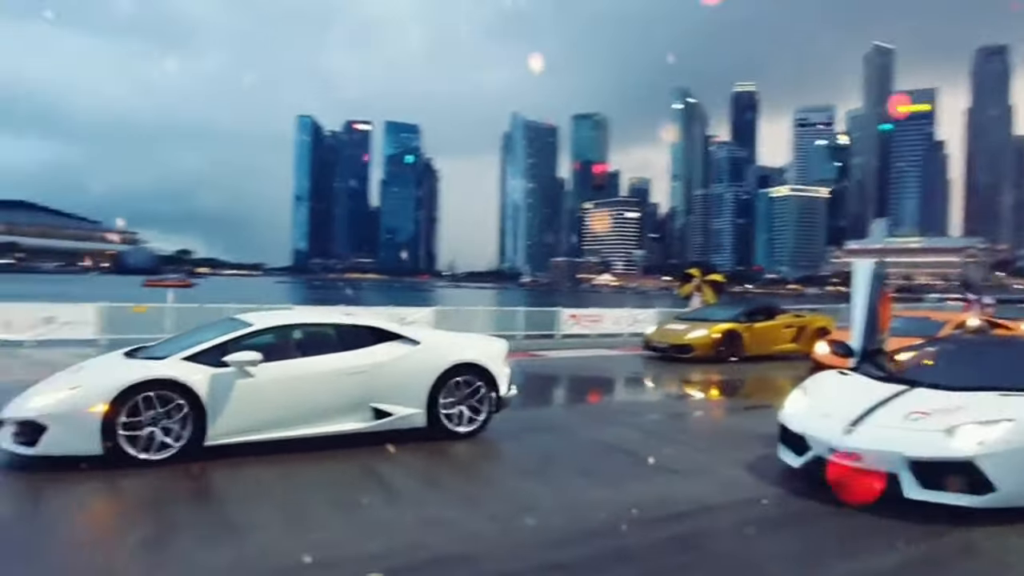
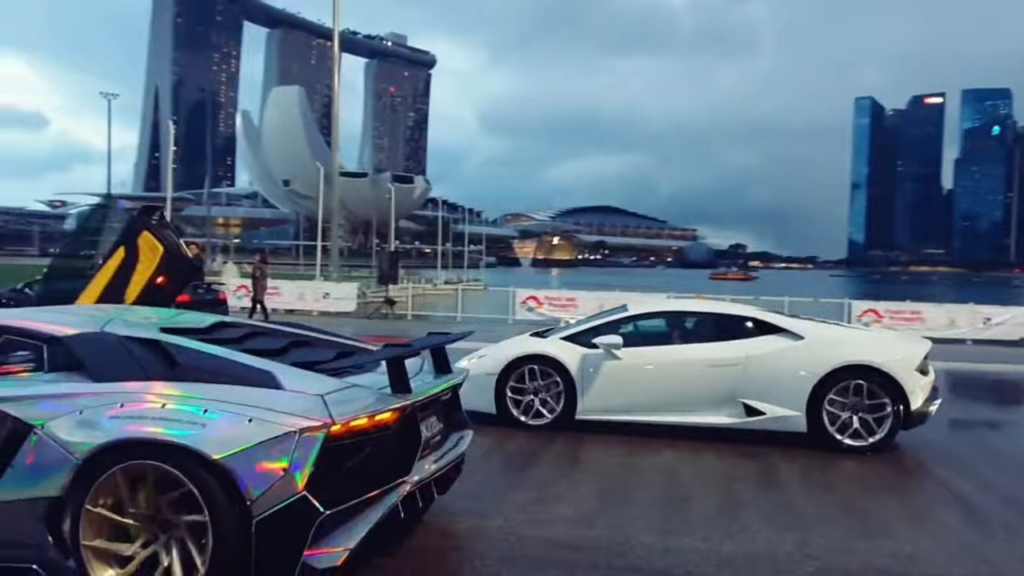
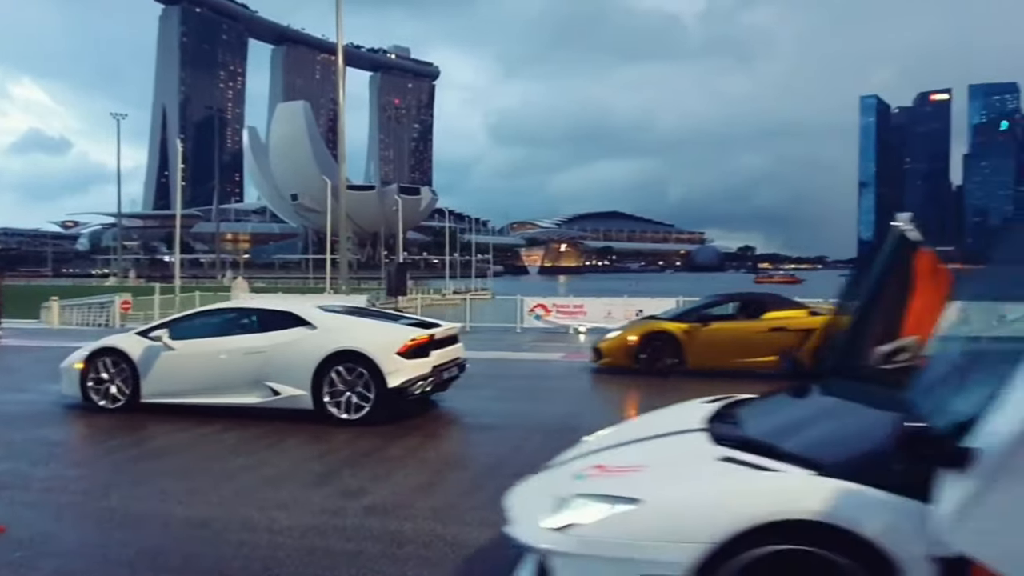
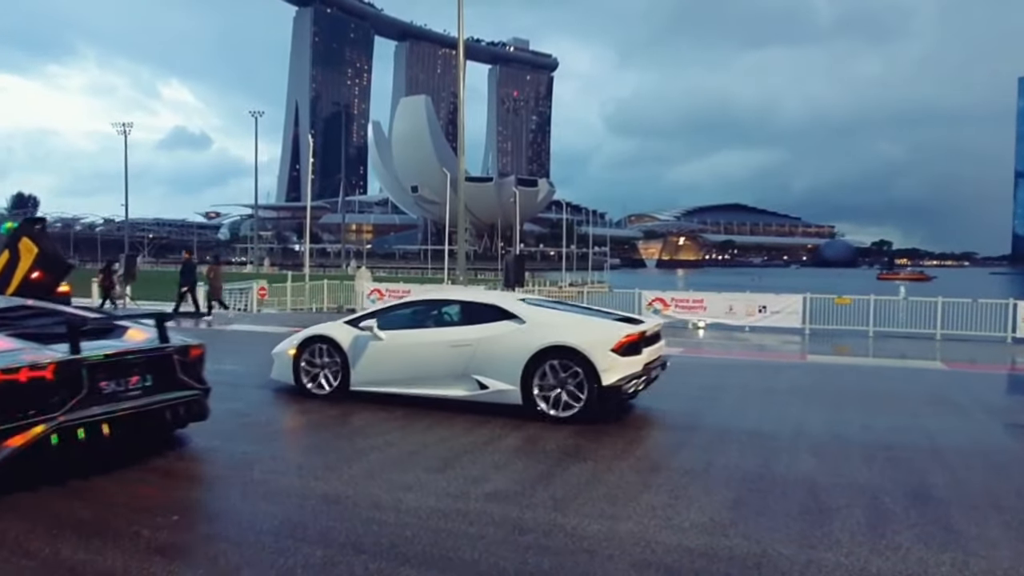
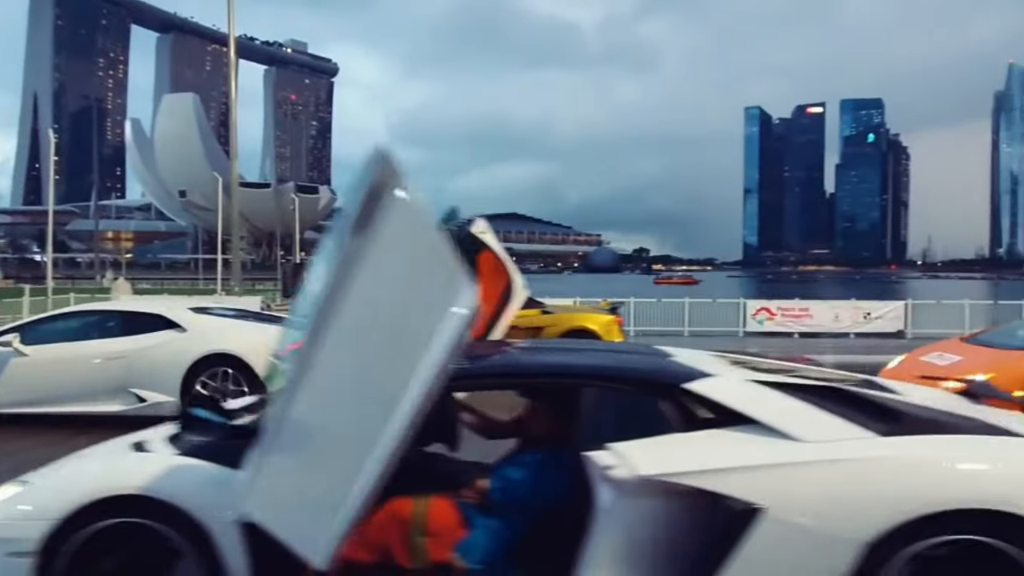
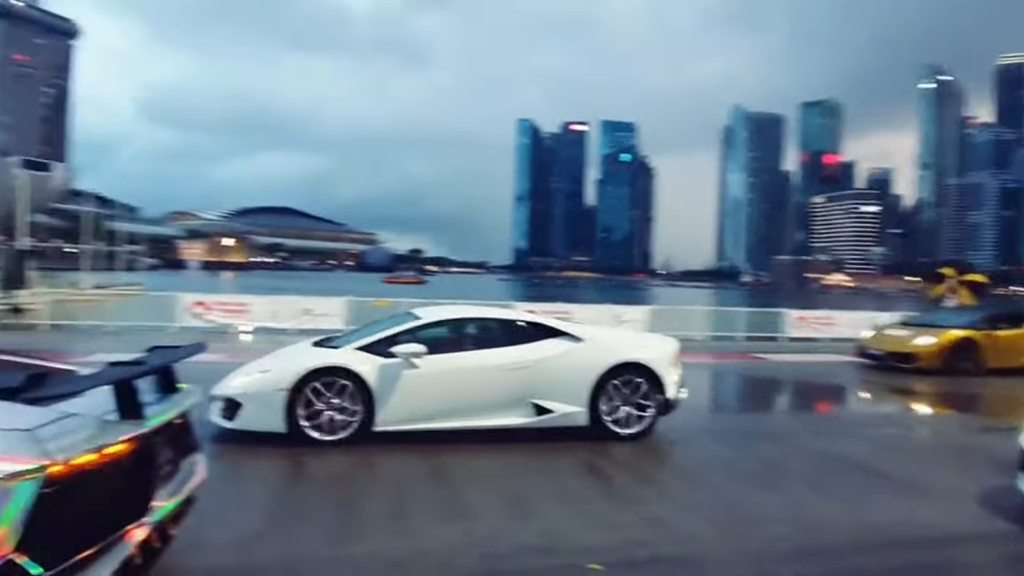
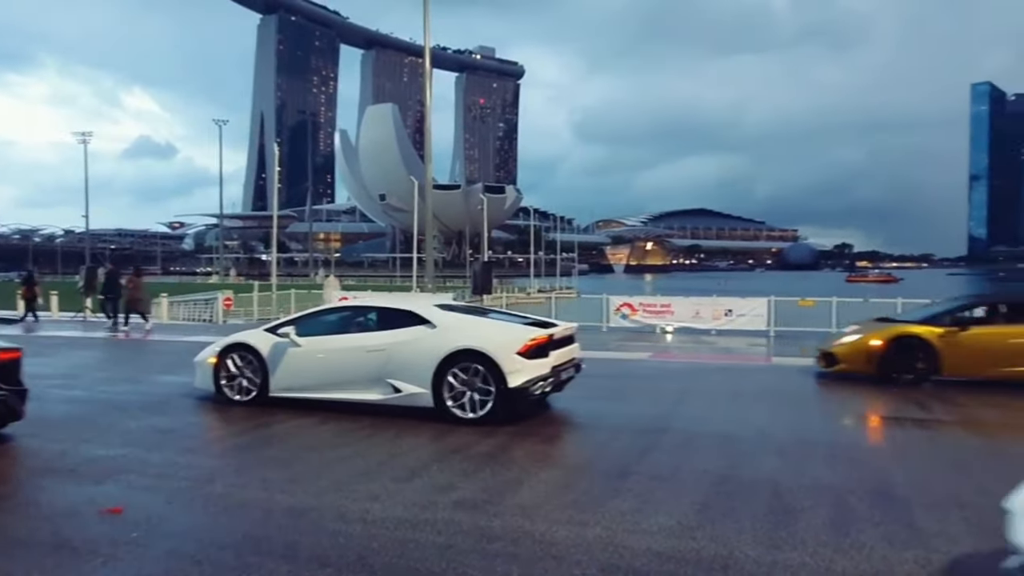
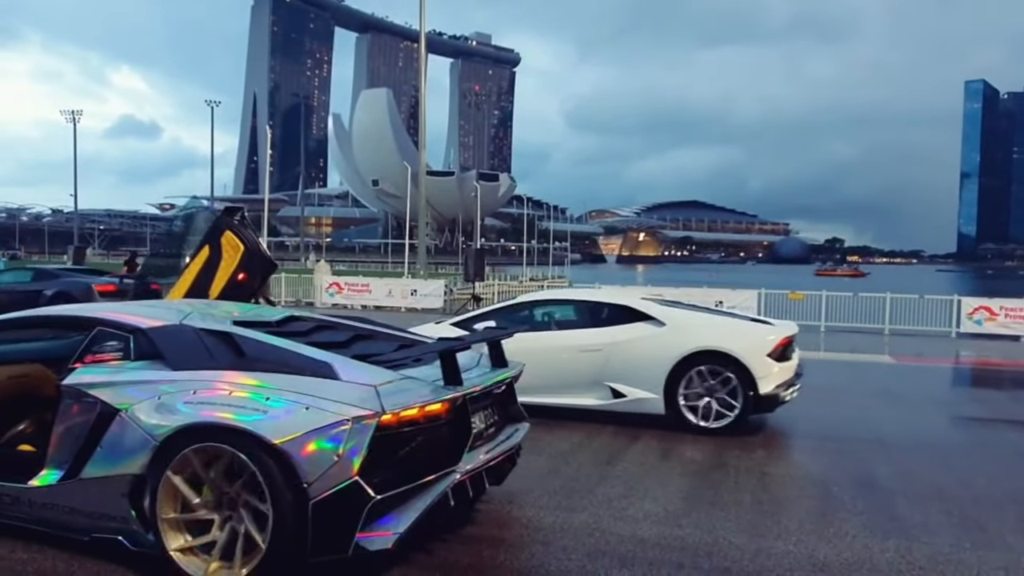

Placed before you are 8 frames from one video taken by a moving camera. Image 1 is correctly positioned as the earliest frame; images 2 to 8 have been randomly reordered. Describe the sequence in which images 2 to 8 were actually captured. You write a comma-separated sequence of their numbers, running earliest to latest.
6, 2, 8, 4, 7, 3, 5
